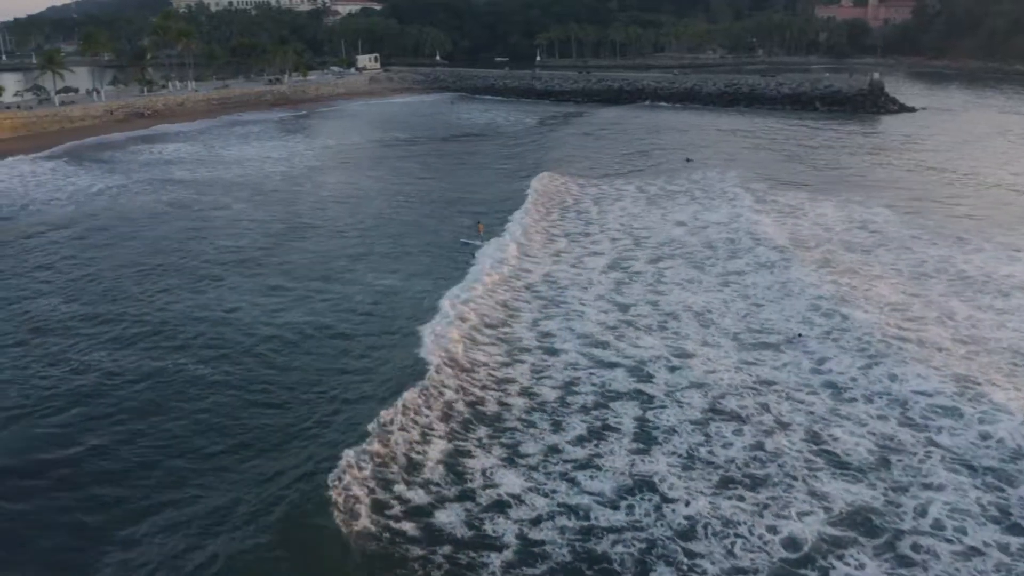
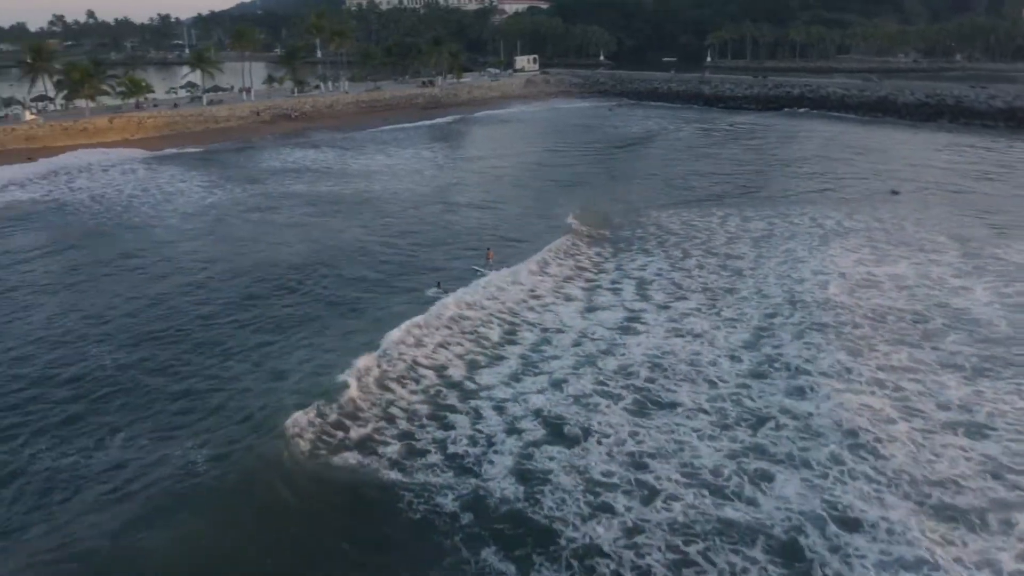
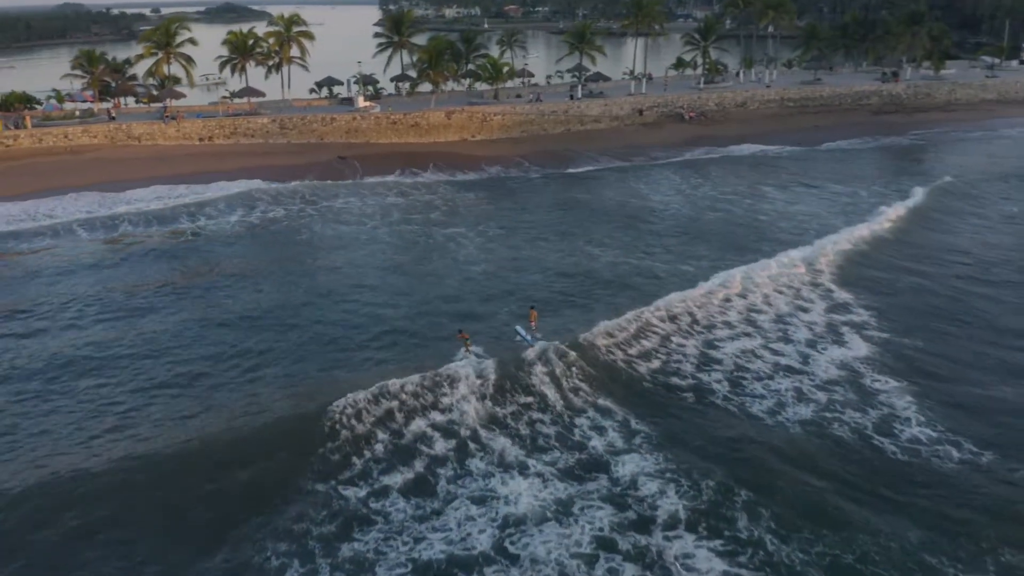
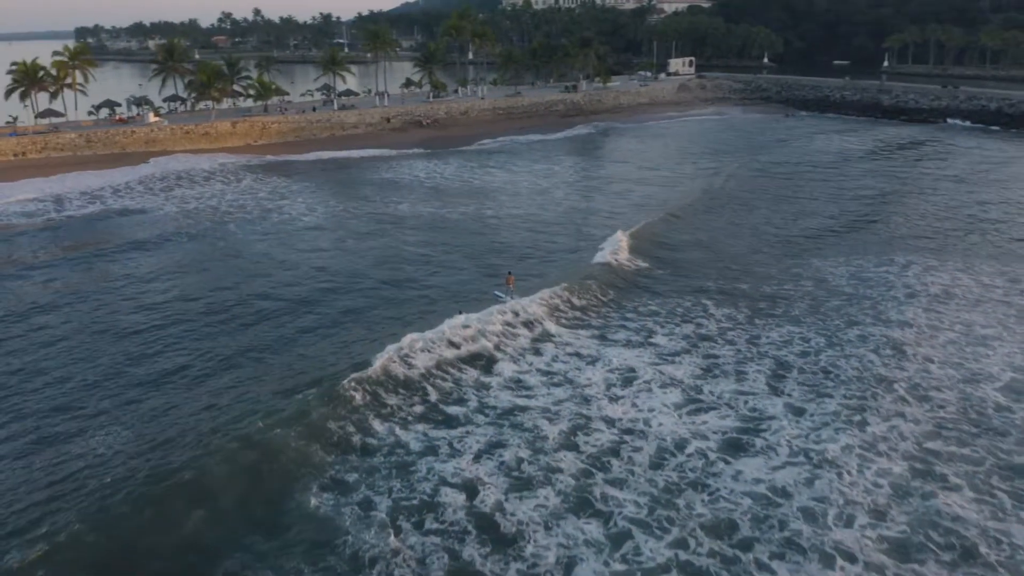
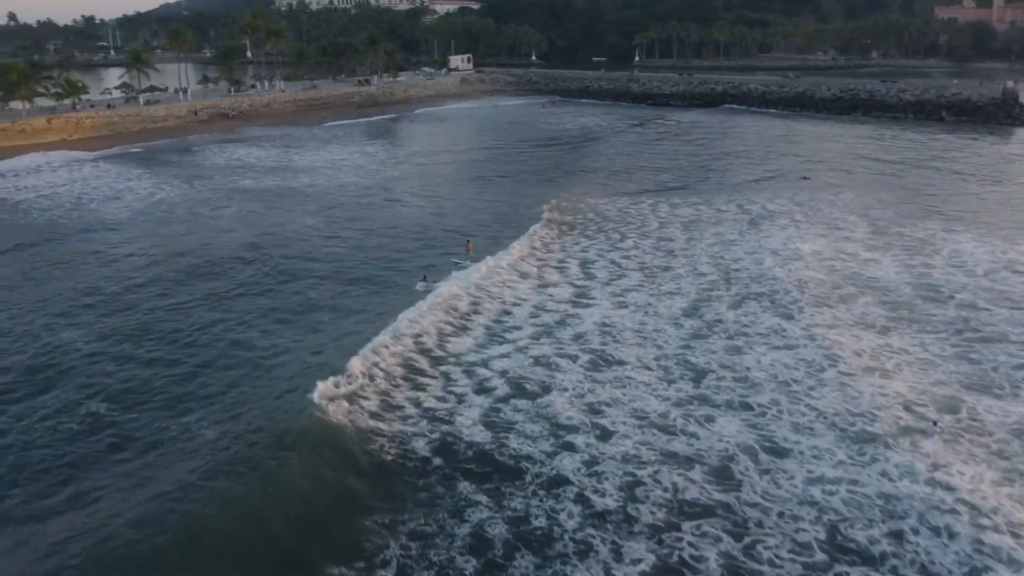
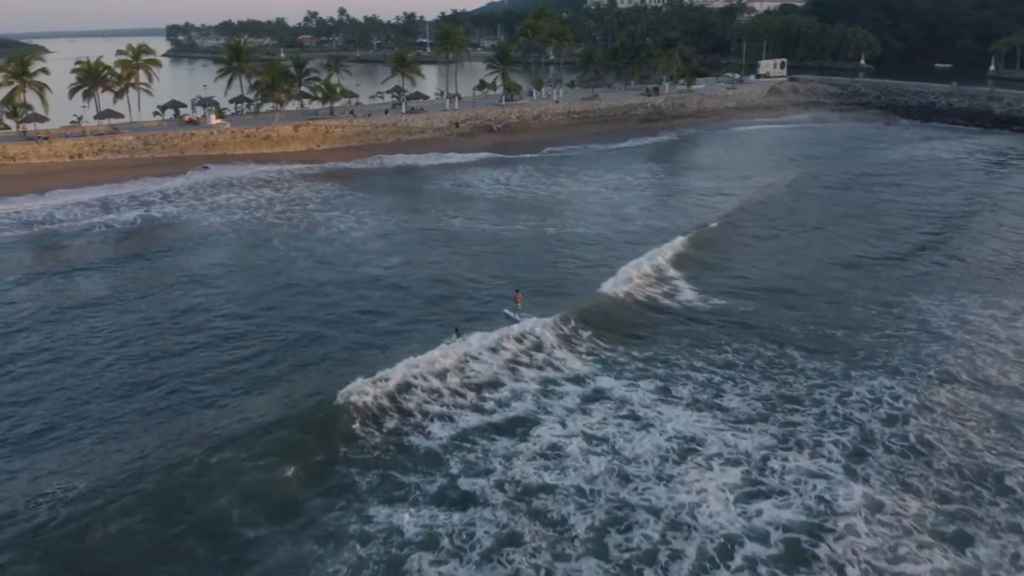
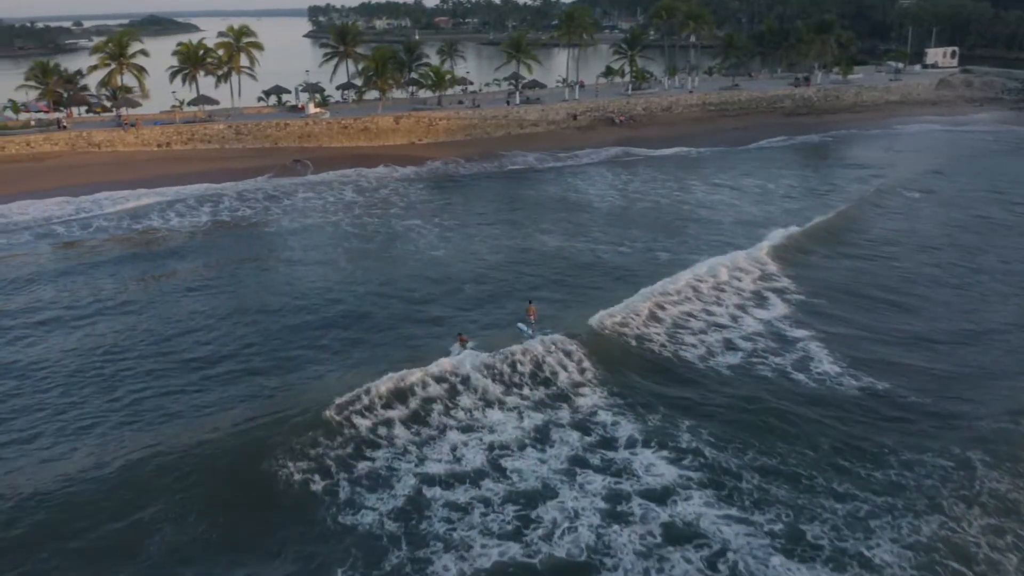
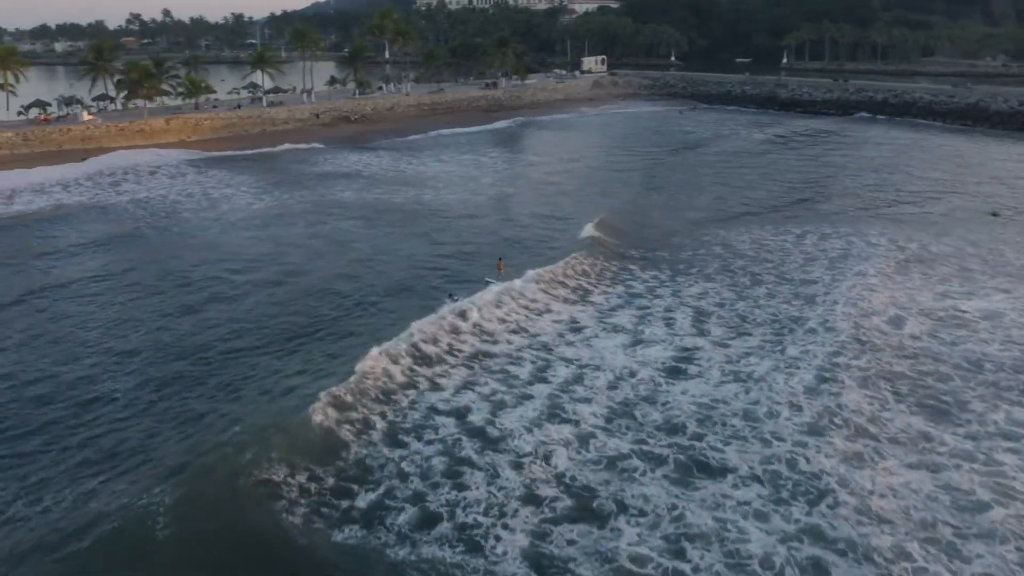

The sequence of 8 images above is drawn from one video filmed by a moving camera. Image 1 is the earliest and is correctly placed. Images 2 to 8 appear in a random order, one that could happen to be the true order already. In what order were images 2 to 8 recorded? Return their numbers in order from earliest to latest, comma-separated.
5, 2, 8, 4, 6, 7, 3
